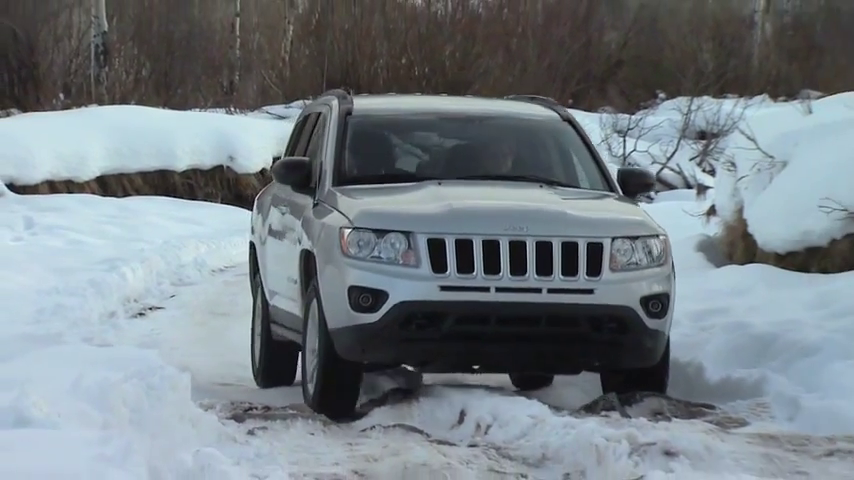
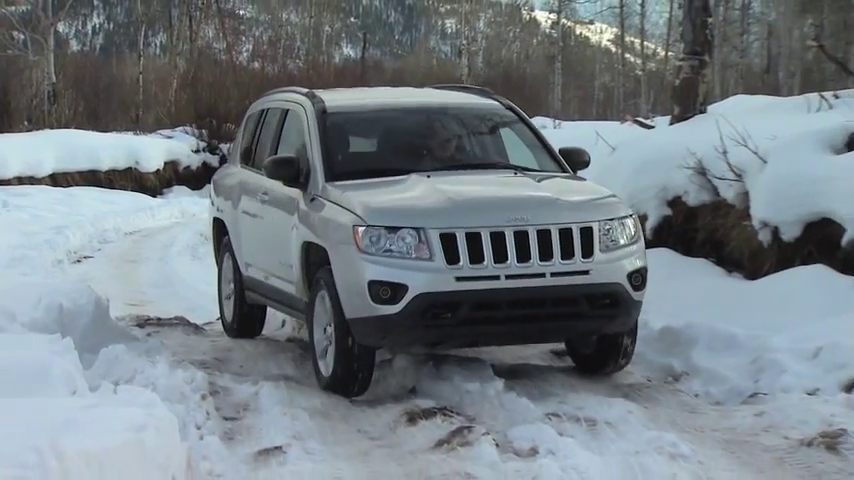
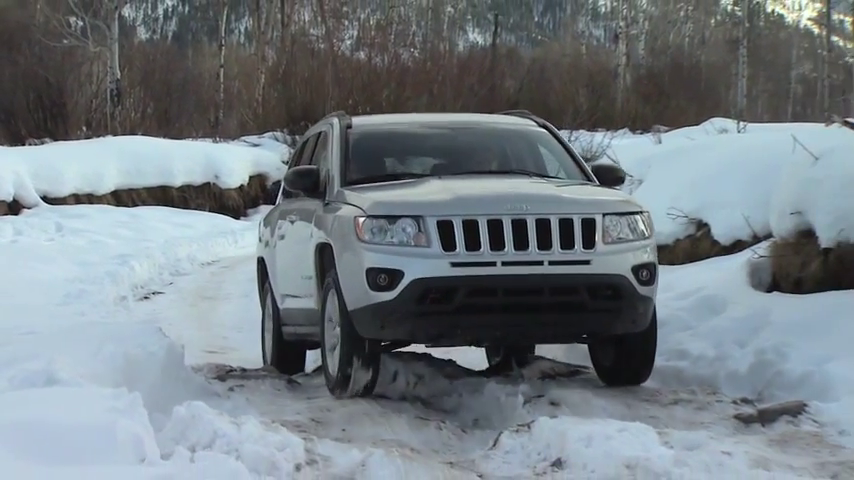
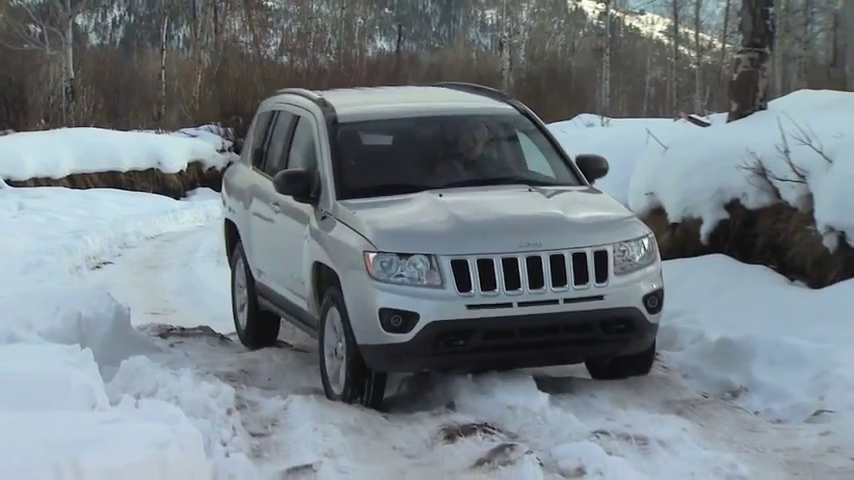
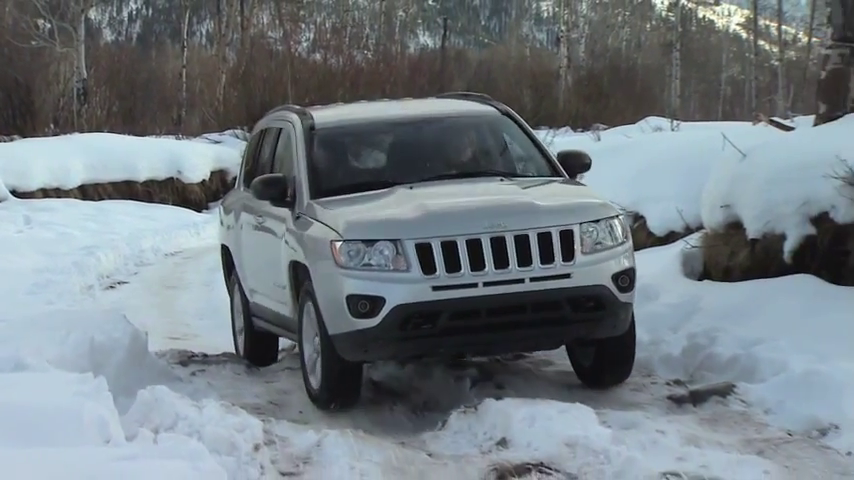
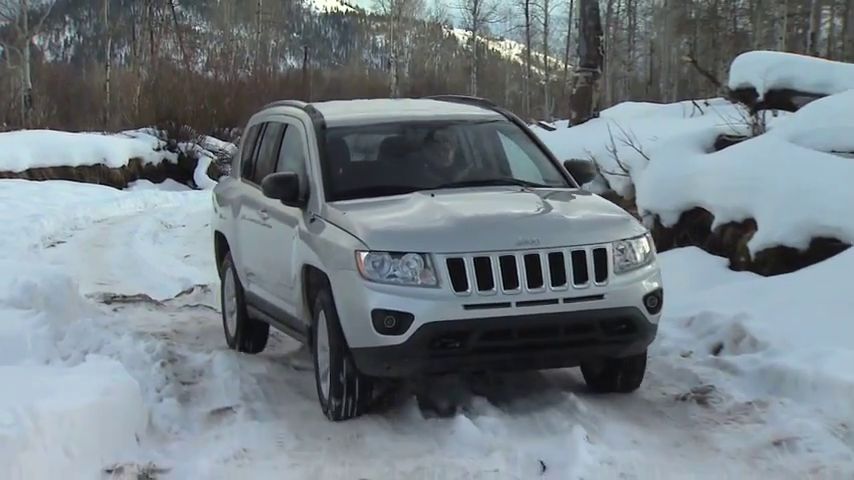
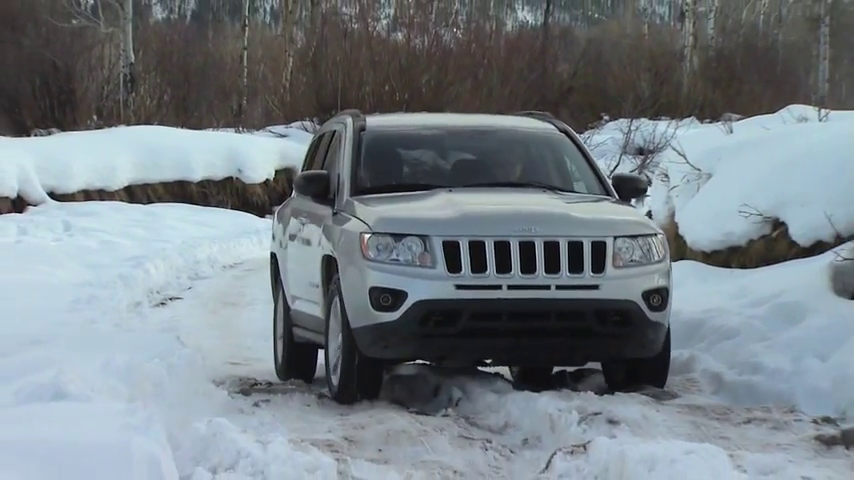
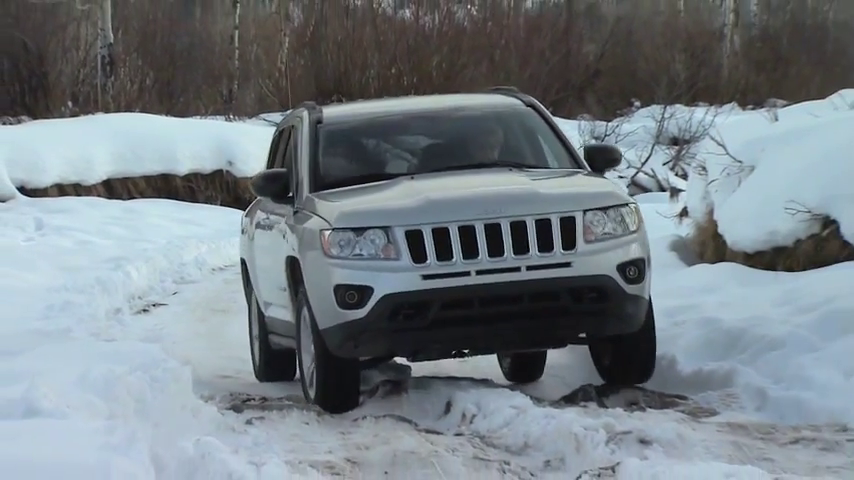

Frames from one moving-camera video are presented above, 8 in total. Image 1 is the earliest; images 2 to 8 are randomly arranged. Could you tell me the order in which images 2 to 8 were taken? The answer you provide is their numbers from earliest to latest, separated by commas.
8, 7, 3, 5, 4, 2, 6
